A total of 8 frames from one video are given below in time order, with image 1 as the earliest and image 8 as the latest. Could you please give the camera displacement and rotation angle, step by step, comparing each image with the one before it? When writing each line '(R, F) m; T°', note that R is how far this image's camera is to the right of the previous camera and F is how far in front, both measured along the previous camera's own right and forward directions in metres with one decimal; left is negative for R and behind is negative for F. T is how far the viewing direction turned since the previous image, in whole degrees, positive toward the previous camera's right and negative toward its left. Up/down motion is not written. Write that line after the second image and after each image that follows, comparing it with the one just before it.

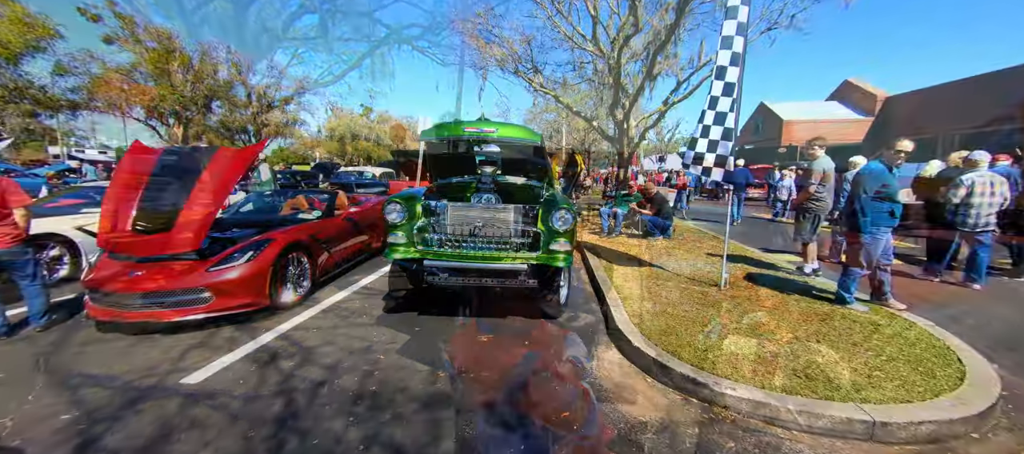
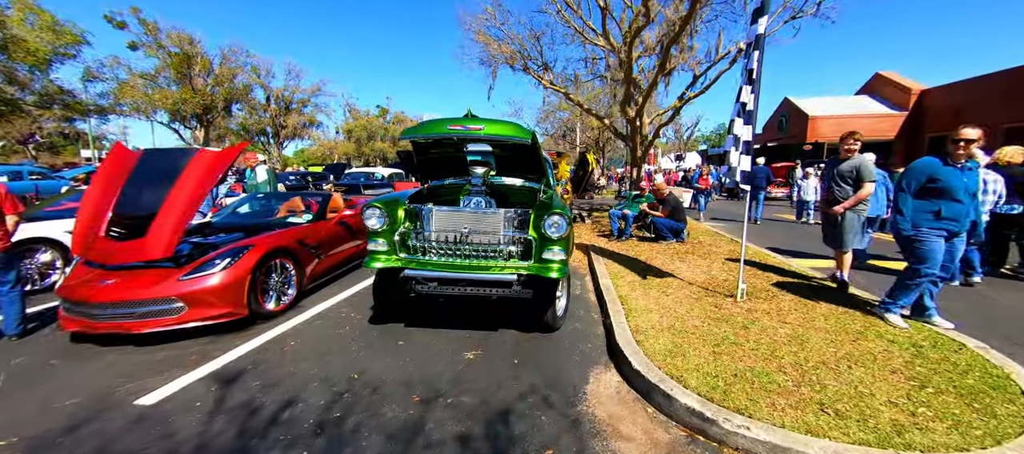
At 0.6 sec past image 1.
(+0.2, +0.3) m; -3°
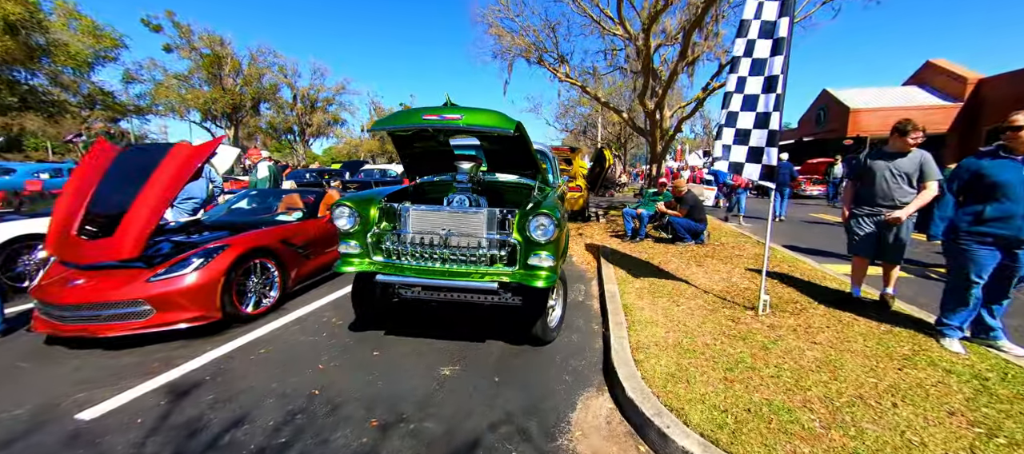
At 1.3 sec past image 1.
(+0.3, +0.4) m; -4°
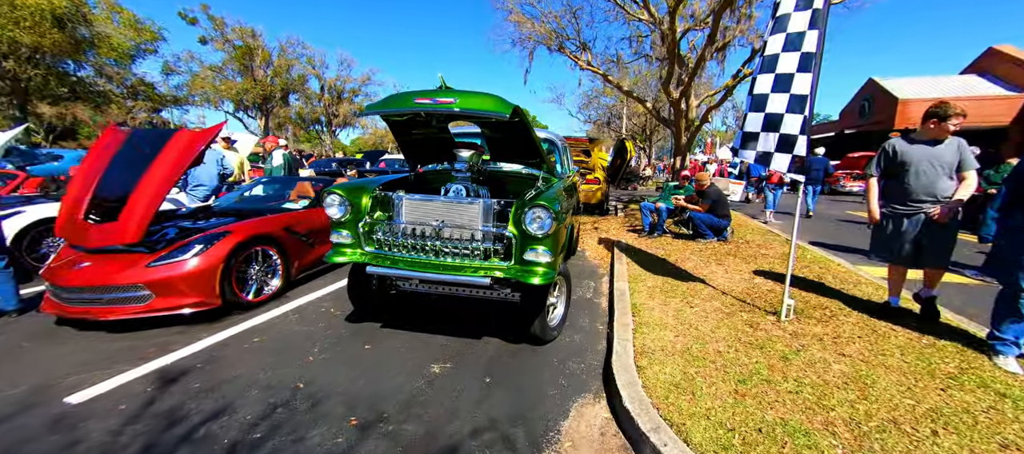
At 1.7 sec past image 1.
(+0.2, +0.2) m; -3°
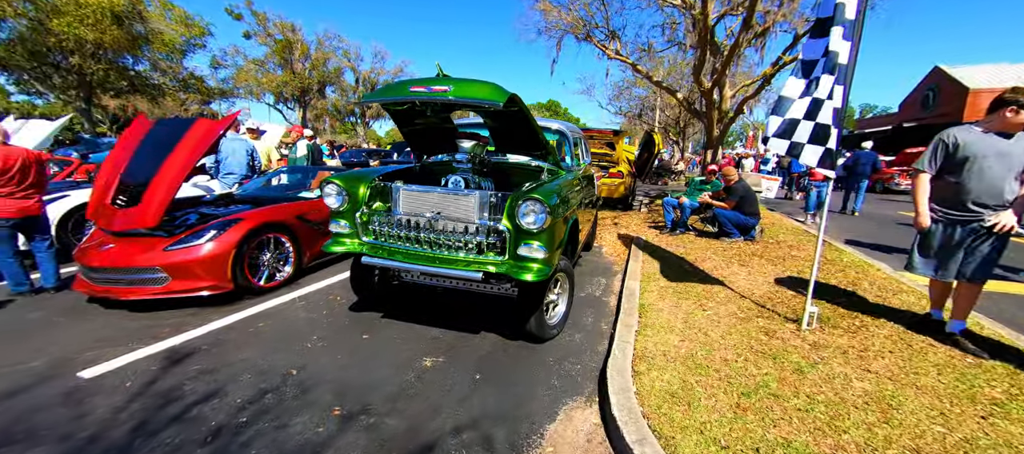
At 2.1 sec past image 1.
(+0.2, +0.1) m; -4°
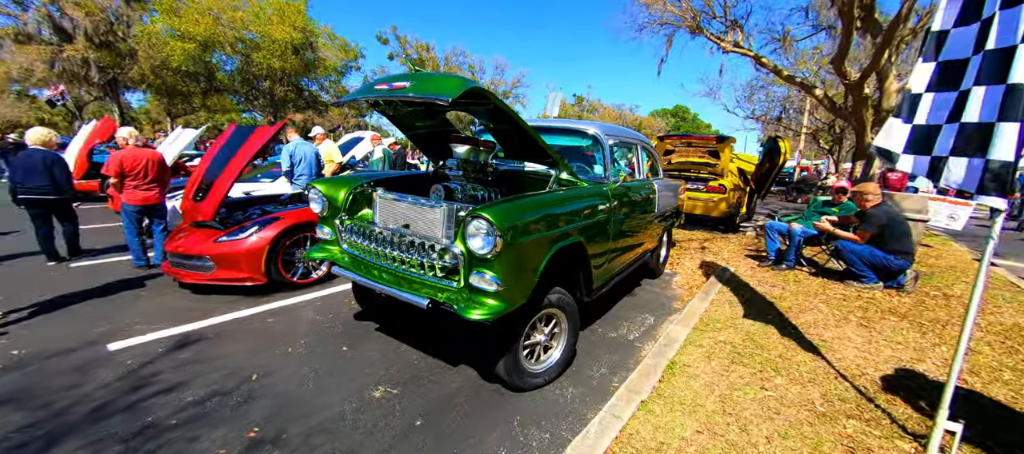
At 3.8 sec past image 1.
(+0.9, +0.7) m; -17°
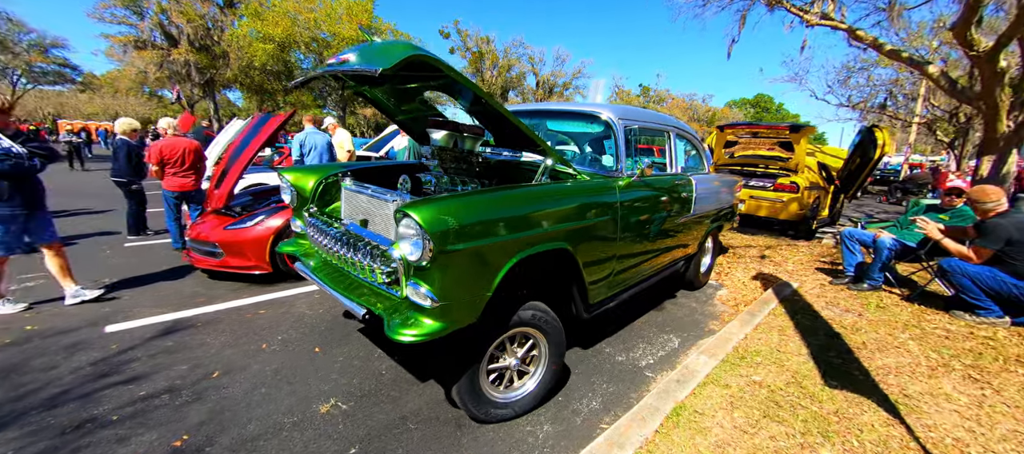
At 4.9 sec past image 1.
(+0.5, +0.5) m; -9°
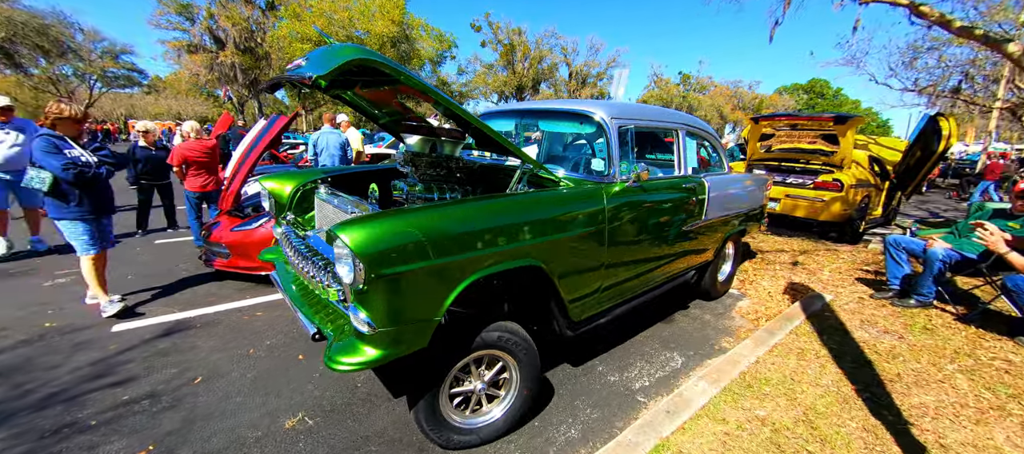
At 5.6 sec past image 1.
(+0.4, +0.2) m; -5°
